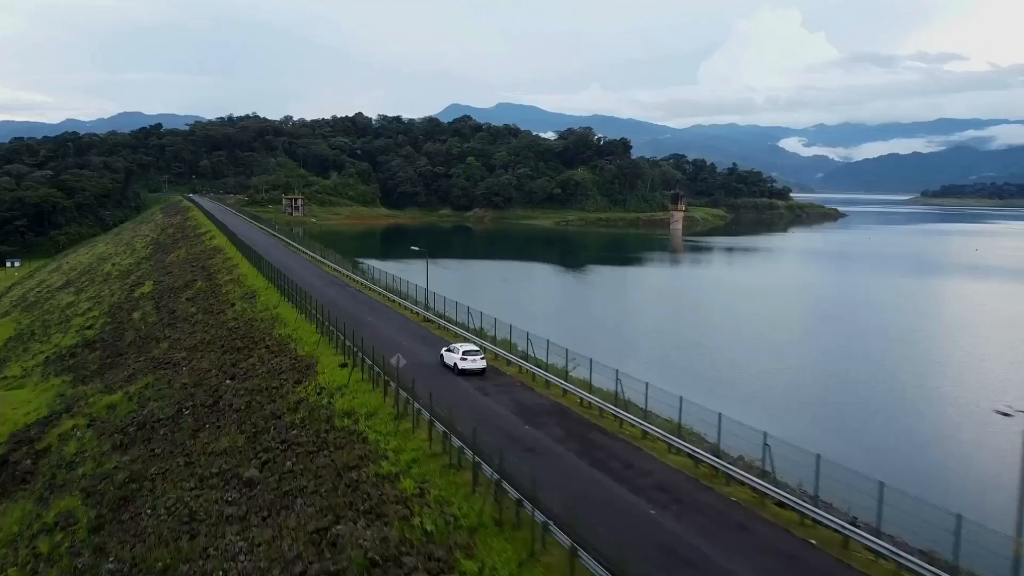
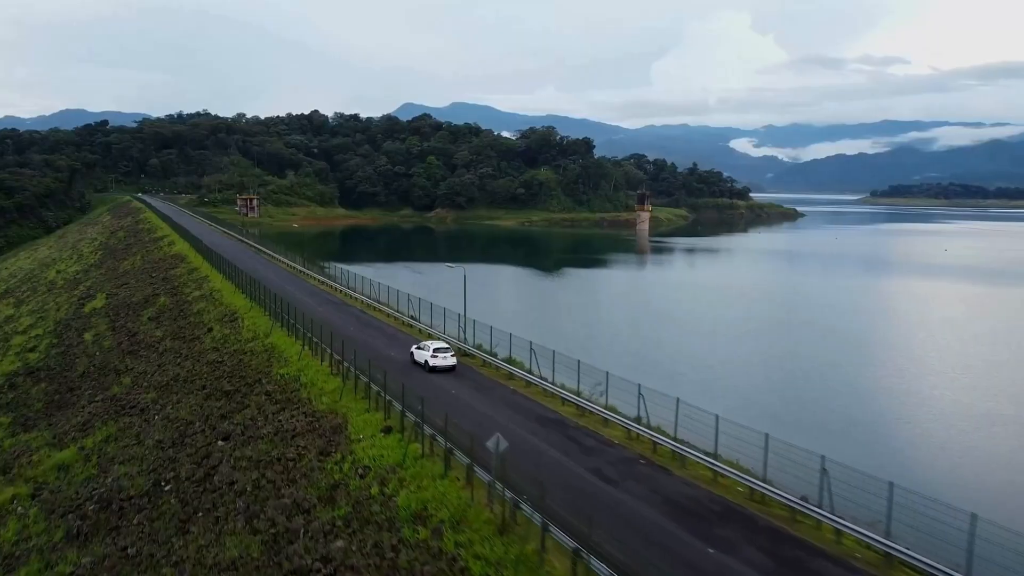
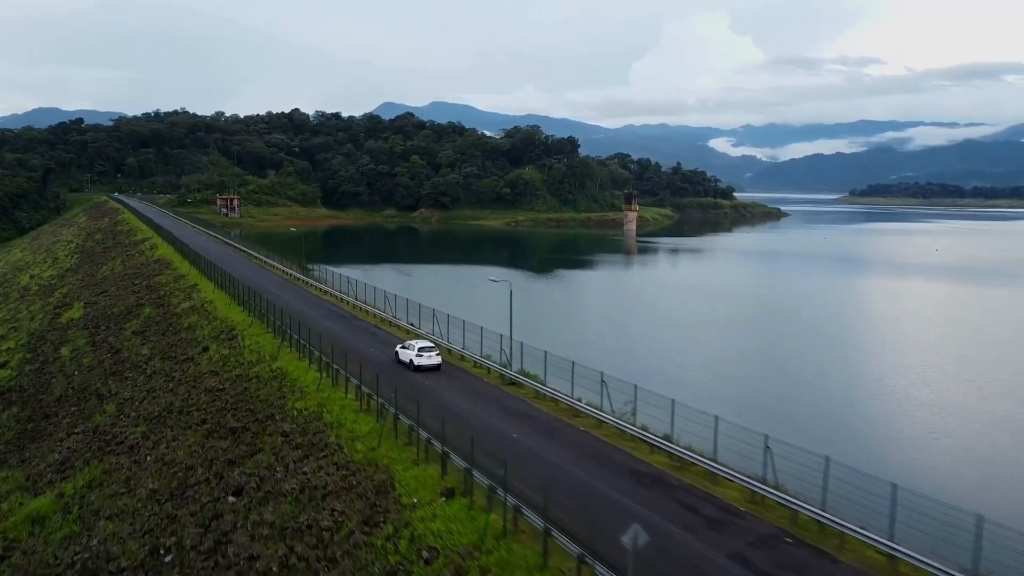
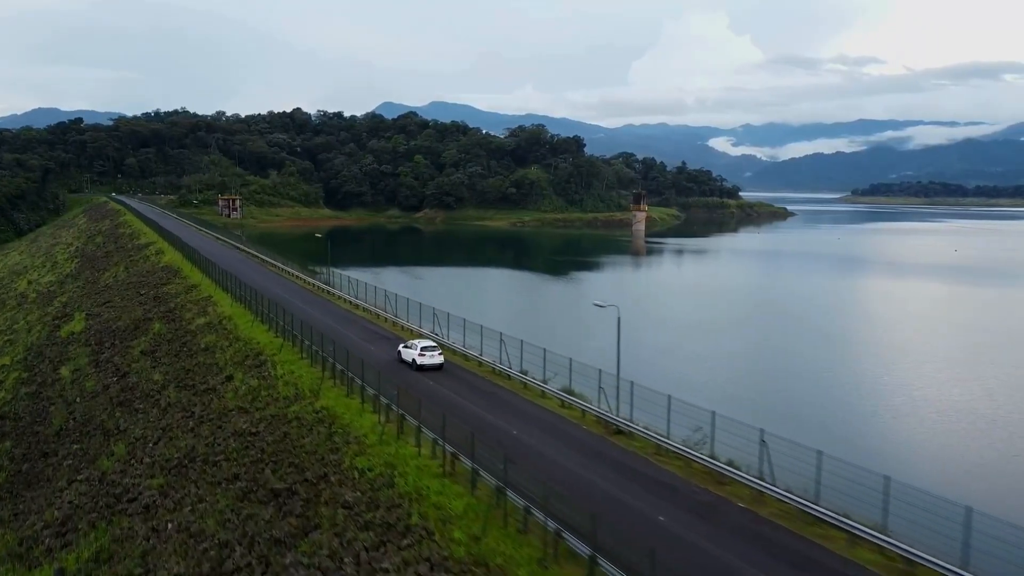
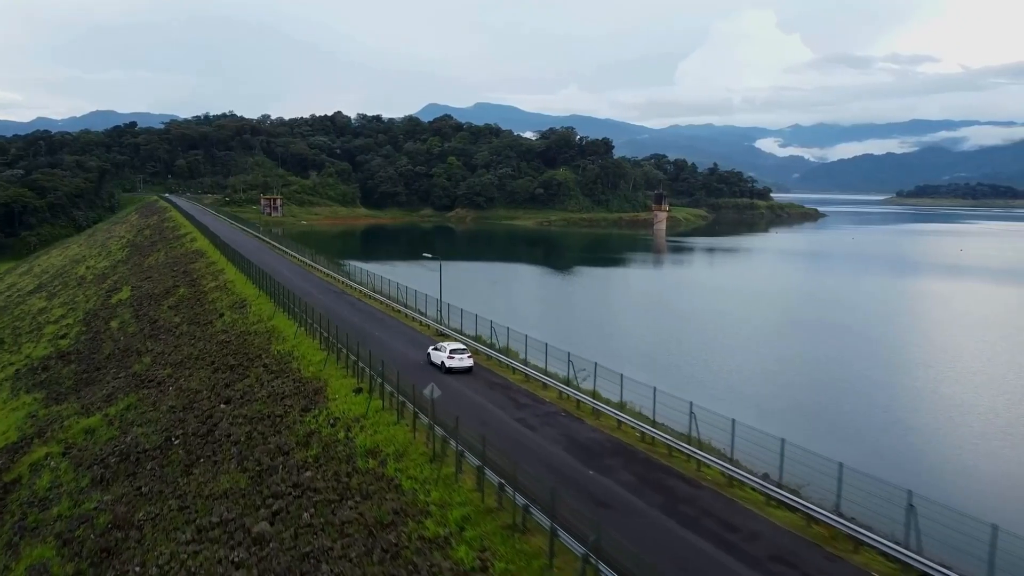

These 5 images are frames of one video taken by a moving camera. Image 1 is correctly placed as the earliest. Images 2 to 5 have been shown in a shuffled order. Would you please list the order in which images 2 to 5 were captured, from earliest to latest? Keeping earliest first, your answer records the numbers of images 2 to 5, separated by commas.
5, 2, 3, 4
